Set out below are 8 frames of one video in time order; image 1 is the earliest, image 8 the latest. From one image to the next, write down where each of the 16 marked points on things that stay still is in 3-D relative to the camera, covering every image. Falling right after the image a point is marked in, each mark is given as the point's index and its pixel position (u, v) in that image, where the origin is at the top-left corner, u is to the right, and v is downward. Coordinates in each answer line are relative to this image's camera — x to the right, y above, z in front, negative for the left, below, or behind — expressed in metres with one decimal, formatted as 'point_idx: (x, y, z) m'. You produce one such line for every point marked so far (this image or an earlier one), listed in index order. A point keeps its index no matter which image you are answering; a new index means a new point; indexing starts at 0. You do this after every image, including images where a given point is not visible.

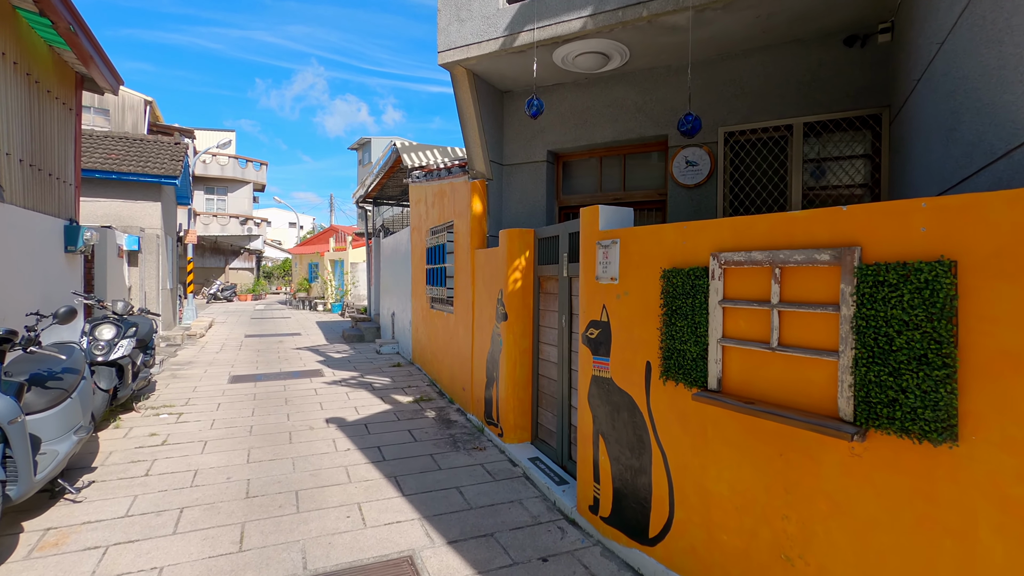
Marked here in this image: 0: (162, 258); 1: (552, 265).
0: (-8.6, +0.7, +13.1) m
1: (+0.4, +0.2, +4.9) m
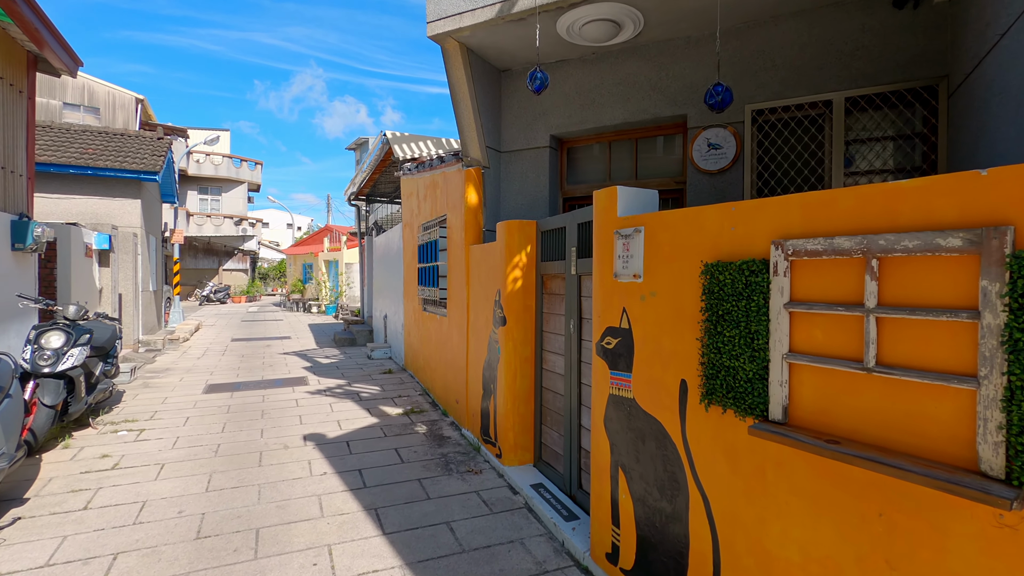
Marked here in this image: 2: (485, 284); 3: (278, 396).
0: (-8.6, +0.7, +12.4) m
1: (+0.4, +0.2, +4.2) m
2: (-0.3, 0.0, +5.1) m
3: (-3.3, -1.5, +7.5) m
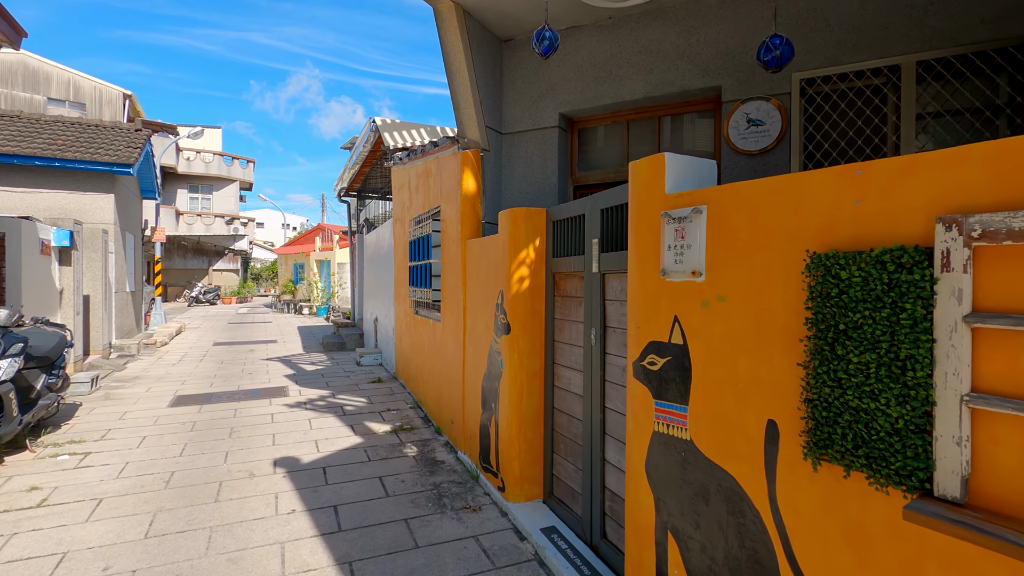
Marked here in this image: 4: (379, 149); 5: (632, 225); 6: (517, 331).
0: (-8.7, +0.6, +11.6) m
1: (+0.4, +0.2, +3.5) m
2: (-0.2, 0.0, +4.4) m
3: (-3.3, -1.5, +6.7) m
4: (-2.4, +2.5, +9.7) m
5: (+0.6, +0.3, +2.4) m
6: (0.0, -0.3, +3.9) m
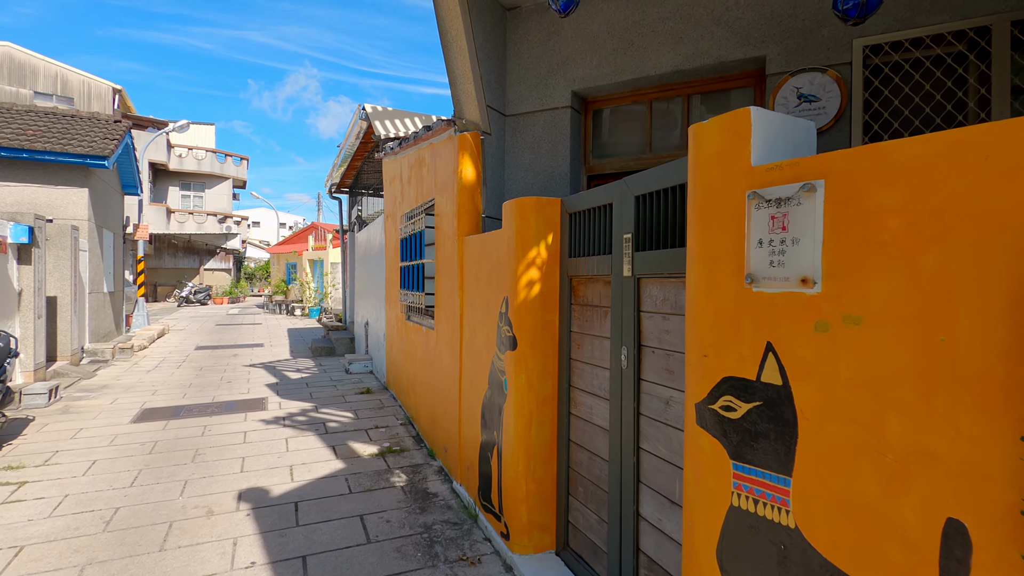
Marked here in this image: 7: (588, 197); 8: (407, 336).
0: (-8.7, +0.6, +10.9) m
1: (+0.5, +0.2, +2.8) m
2: (-0.2, 0.0, +3.7) m
3: (-3.2, -1.6, +6.0) m
4: (-2.4, +2.5, +9.0) m
5: (+0.6, +0.3, +1.7) m
6: (+0.1, -0.4, +3.2) m
7: (+0.4, +0.5, +2.9) m
8: (-1.2, -0.6, +6.2) m
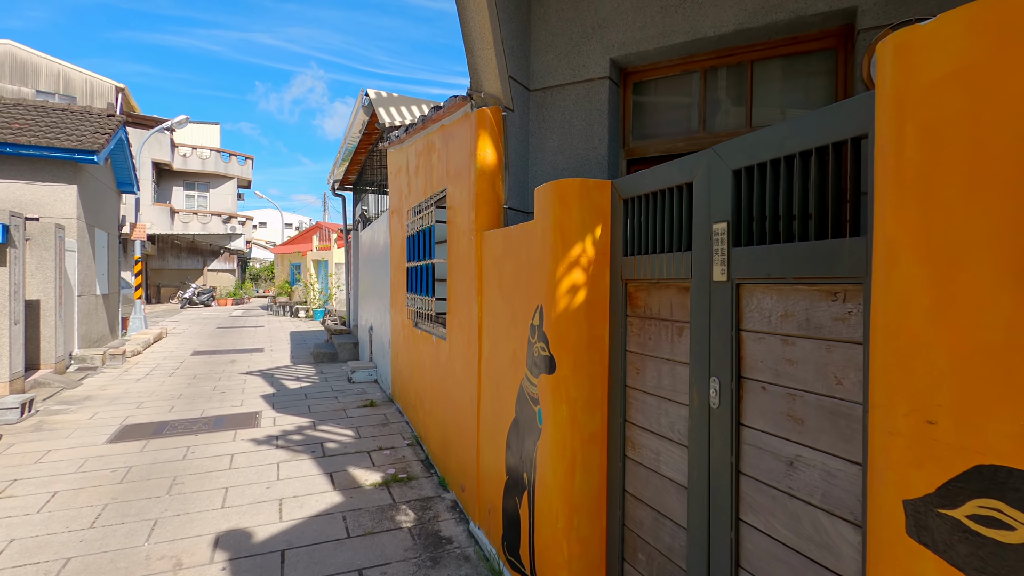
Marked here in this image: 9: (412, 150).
0: (-8.4, +0.6, +10.3) m
1: (+0.6, +0.1, +2.1) m
2: (0.0, 0.0, +3.0) m
3: (-3.0, -1.6, +5.3) m
4: (-2.2, +2.5, +8.3) m
5: (+0.8, +0.2, +1.1) m
6: (+0.3, -0.4, +2.5) m
7: (+0.6, +0.5, +2.2) m
8: (-1.0, -0.6, +5.6) m
9: (-1.1, +1.5, +5.7) m
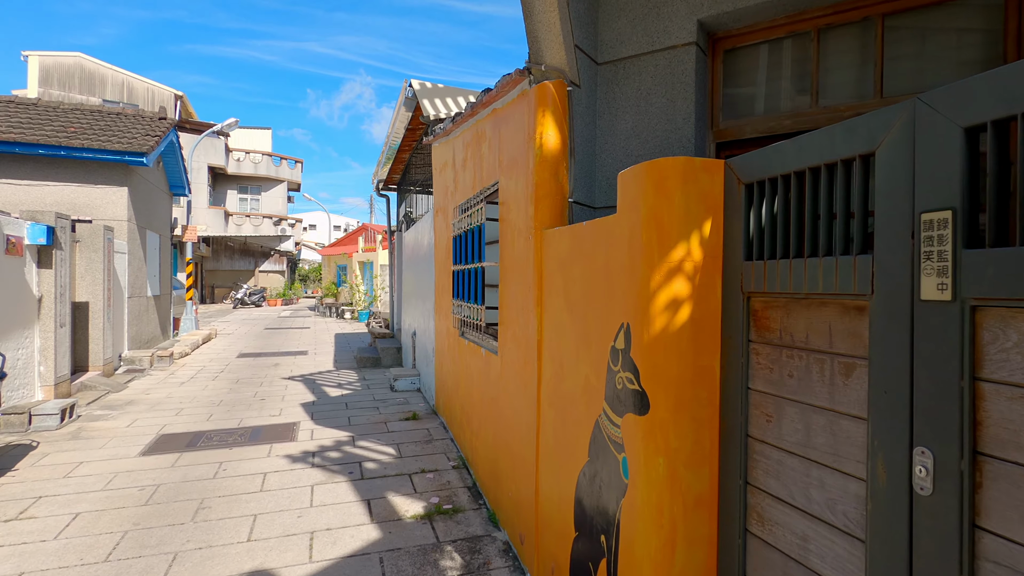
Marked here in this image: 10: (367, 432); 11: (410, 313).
0: (-7.5, +0.6, +10.4) m
1: (+0.9, +0.1, +1.5) m
2: (+0.3, -0.1, +2.4) m
3: (-2.5, -1.6, +5.0) m
4: (-1.4, +2.4, +7.9) m
5: (+0.9, +0.2, +0.4) m
6: (+0.5, -0.4, +1.9) m
7: (+0.9, +0.4, +1.6) m
8: (-0.5, -0.7, +5.0) m
9: (-0.5, +1.4, +5.2) m
10: (-1.6, -1.6, +5.9) m
11: (-1.8, -0.4, +9.4) m
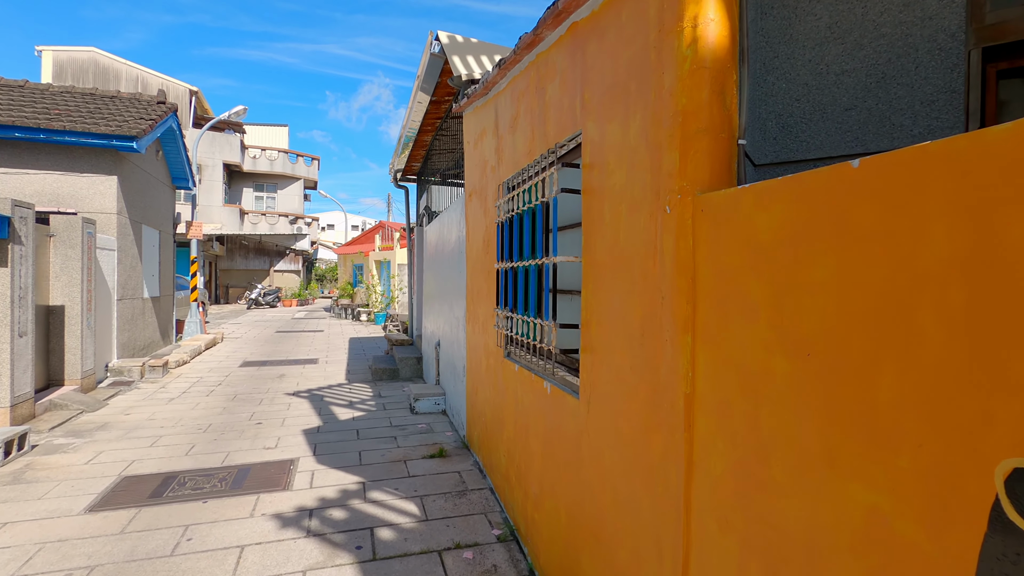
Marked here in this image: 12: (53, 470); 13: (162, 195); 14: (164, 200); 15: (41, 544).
0: (-6.8, +0.5, +9.2) m
1: (+1.2, 0.0, +0.1) m
2: (+0.7, -0.1, +1.1) m
3: (-2.1, -1.7, +3.7) m
4: (-0.8, +2.4, +6.6) m
5: (+1.2, +0.1, -1.0) m
6: (+0.9, -0.5, +0.5) m
7: (+1.2, +0.4, +0.2) m
8: (0.0, -0.7, +3.7) m
9: (-0.1, +1.4, +3.9) m
10: (-1.1, -1.6, +4.6) m
11: (-1.2, -0.5, +8.1) m
12: (-4.1, -1.6, +4.8) m
13: (-7.8, +2.1, +11.8) m
14: (-7.8, +2.0, +11.9) m
15: (-3.1, -1.7, +3.5) m
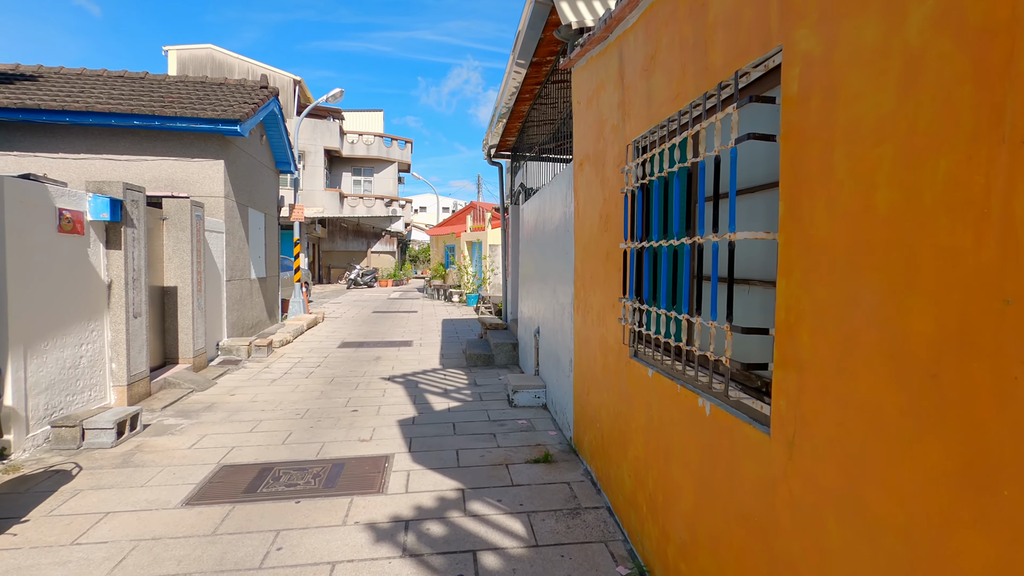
0: (-5.1, +0.9, +9.5) m
1: (+1.4, 0.0, -0.8) m
2: (+1.0, -0.1, +0.3) m
3: (-1.3, -1.6, +3.4) m
4: (+0.4, +2.6, +5.9) m
5: (+1.2, 0.0, -1.8) m
6: (+1.1, -0.5, -0.3) m
7: (+1.4, +0.3, -0.7) m
8: (+0.7, -0.6, +3.0) m
9: (+0.7, +1.5, +3.1) m
10: (-0.2, -1.5, +4.1) m
11: (+0.3, -0.2, +7.5) m
12: (-3.2, -1.5, +4.8) m
13: (-5.6, +2.5, +12.1) m
14: (-5.6, +2.4, +12.2) m
15: (-2.3, -1.6, +3.3) m
